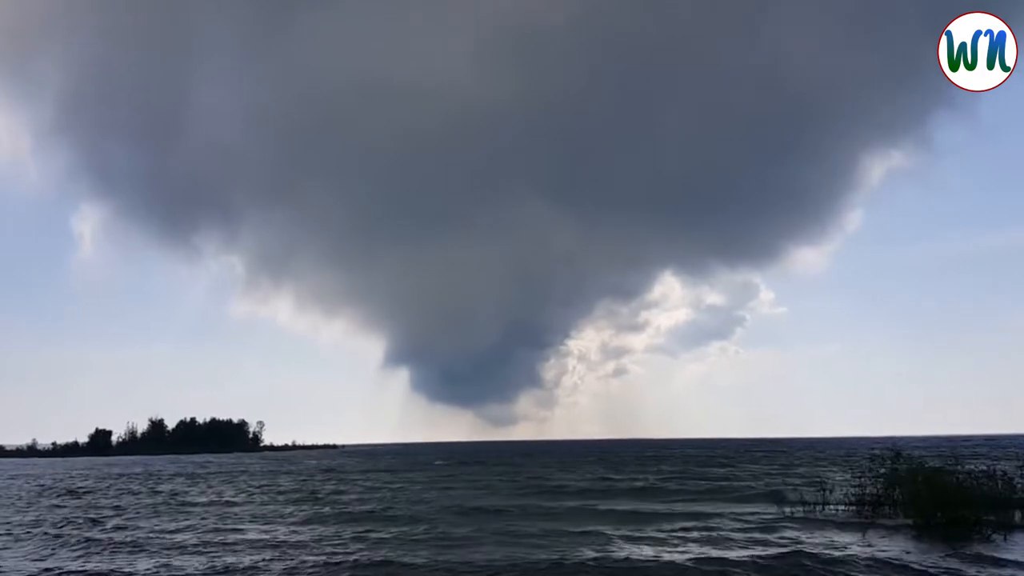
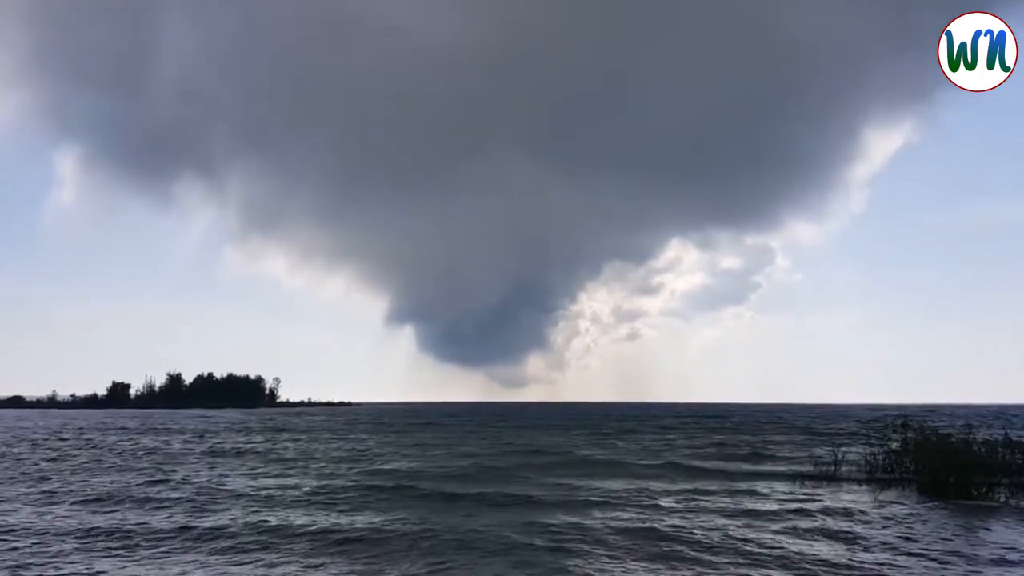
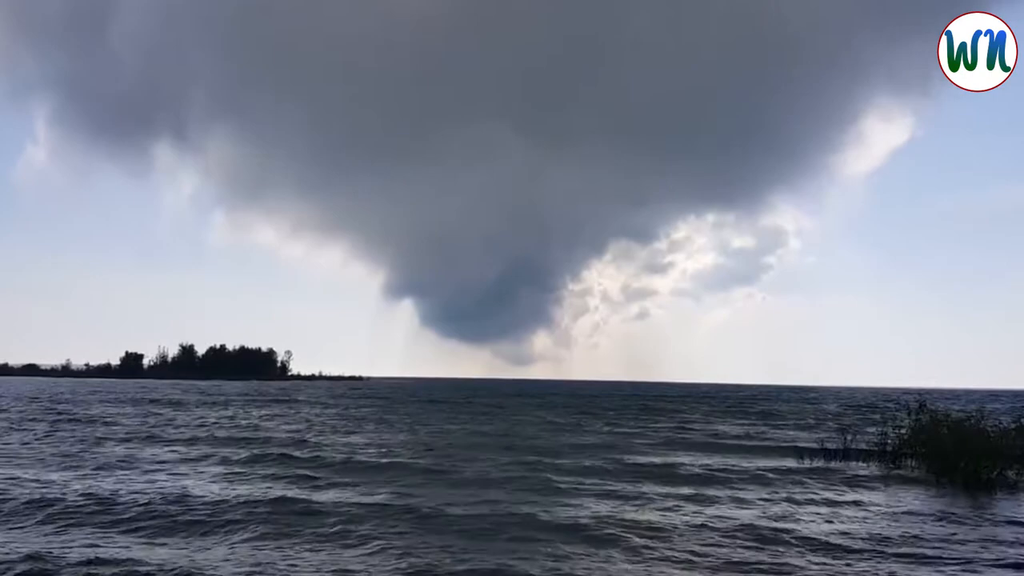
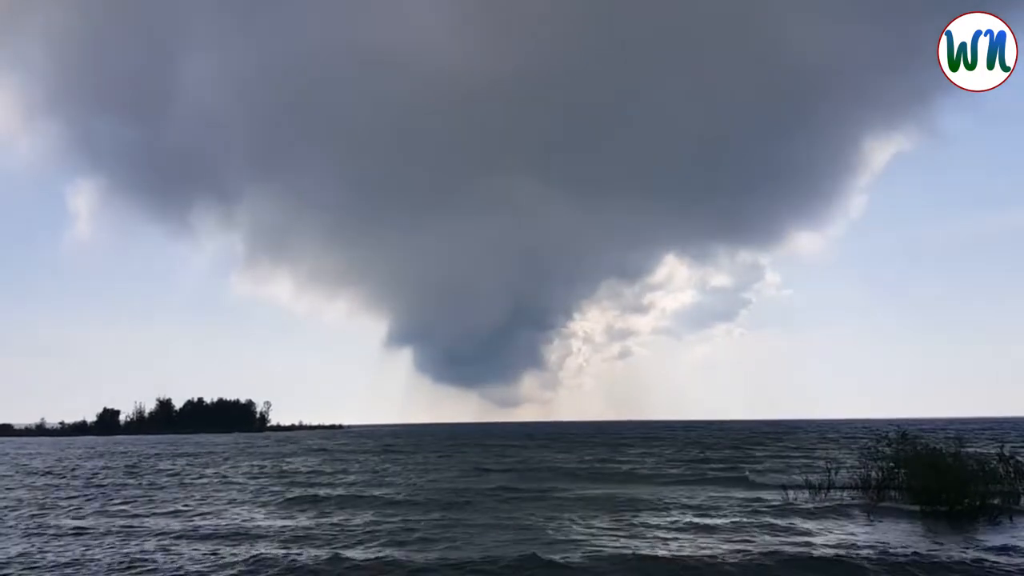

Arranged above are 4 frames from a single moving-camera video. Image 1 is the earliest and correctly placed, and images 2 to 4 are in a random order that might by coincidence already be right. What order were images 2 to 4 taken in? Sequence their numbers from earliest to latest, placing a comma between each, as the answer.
4, 2, 3
